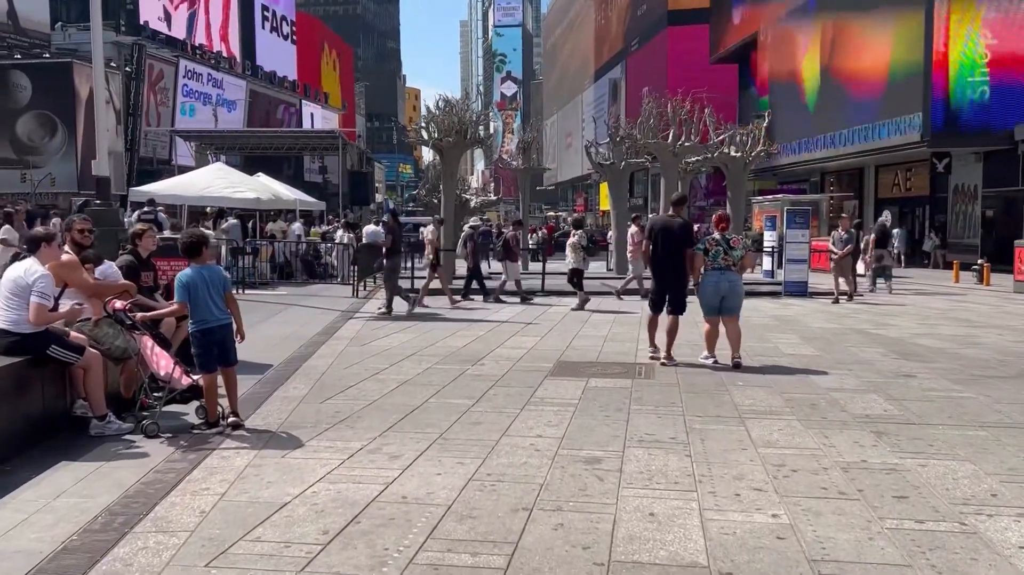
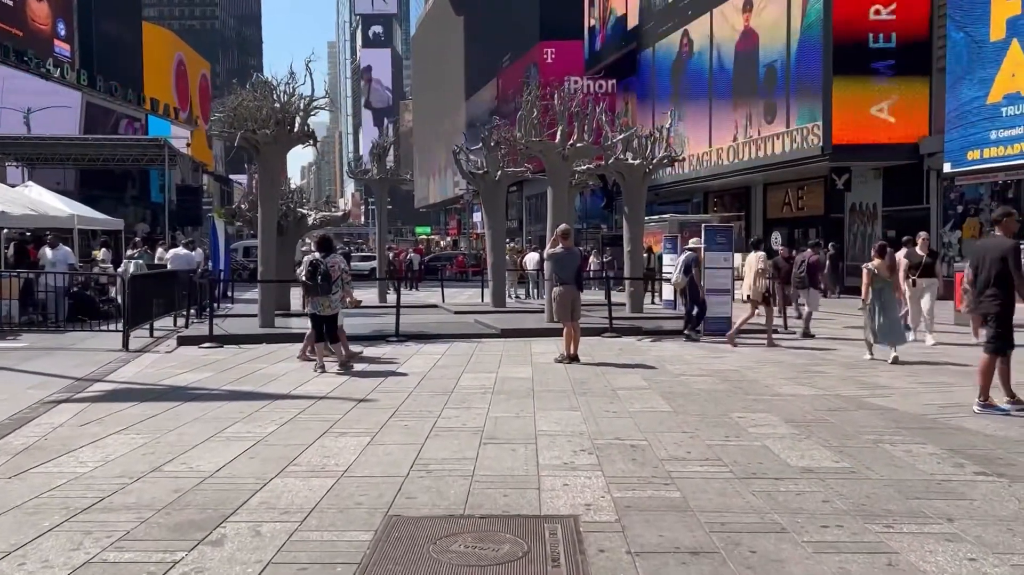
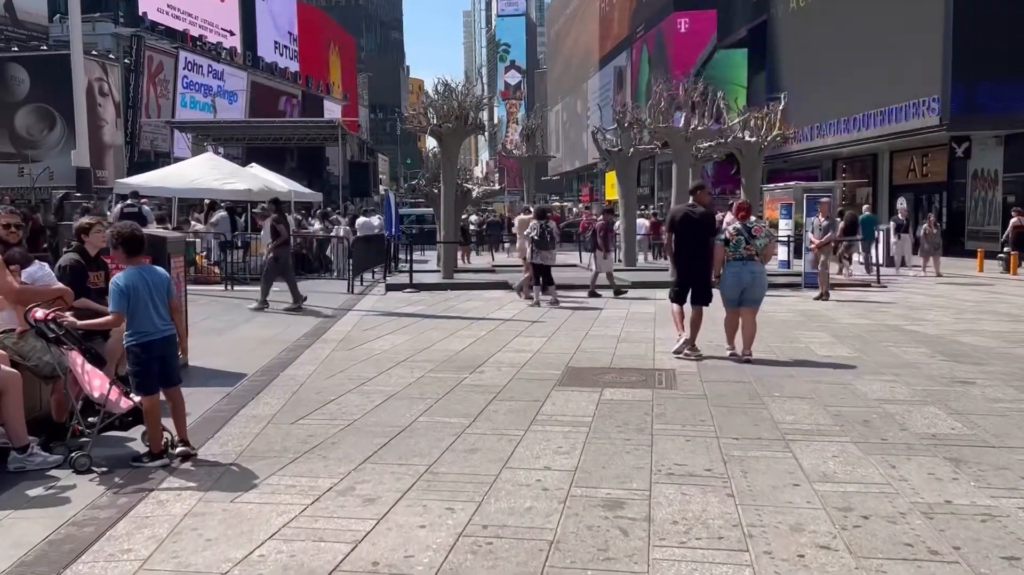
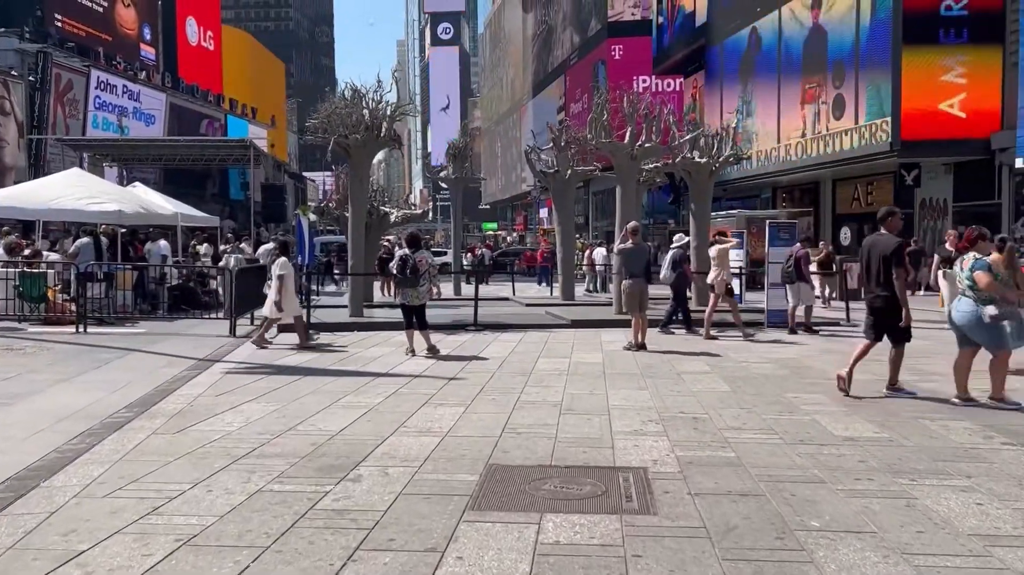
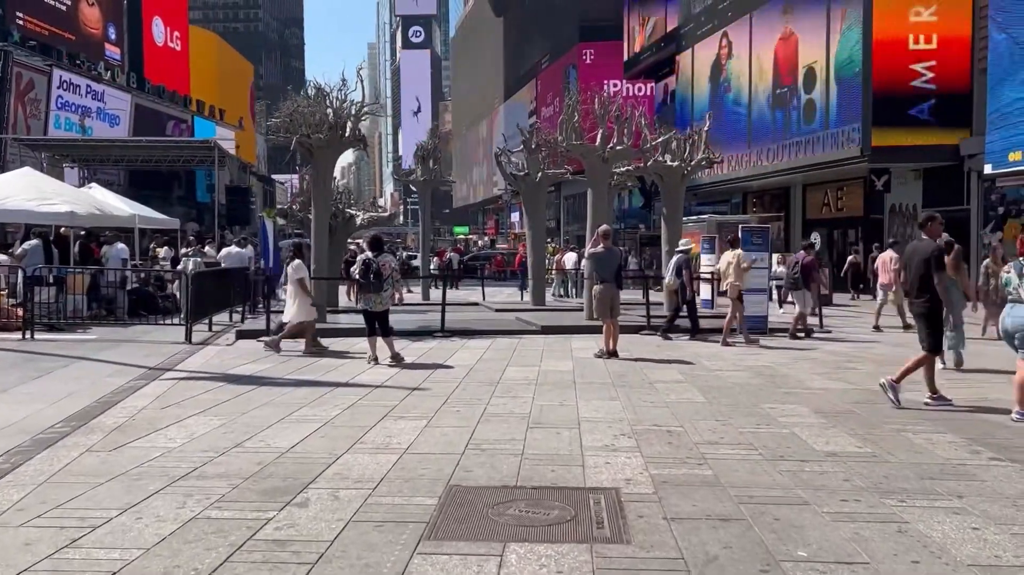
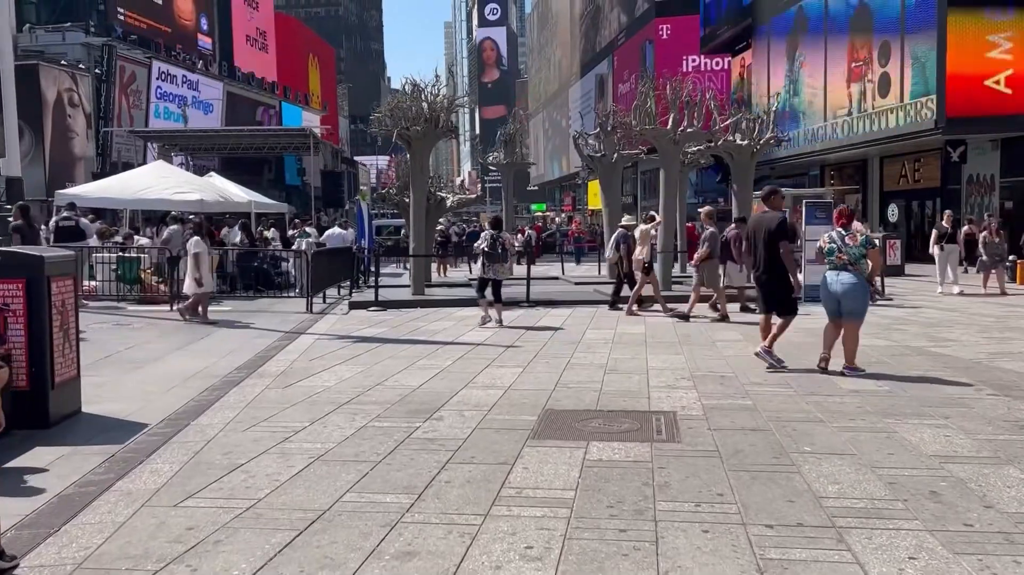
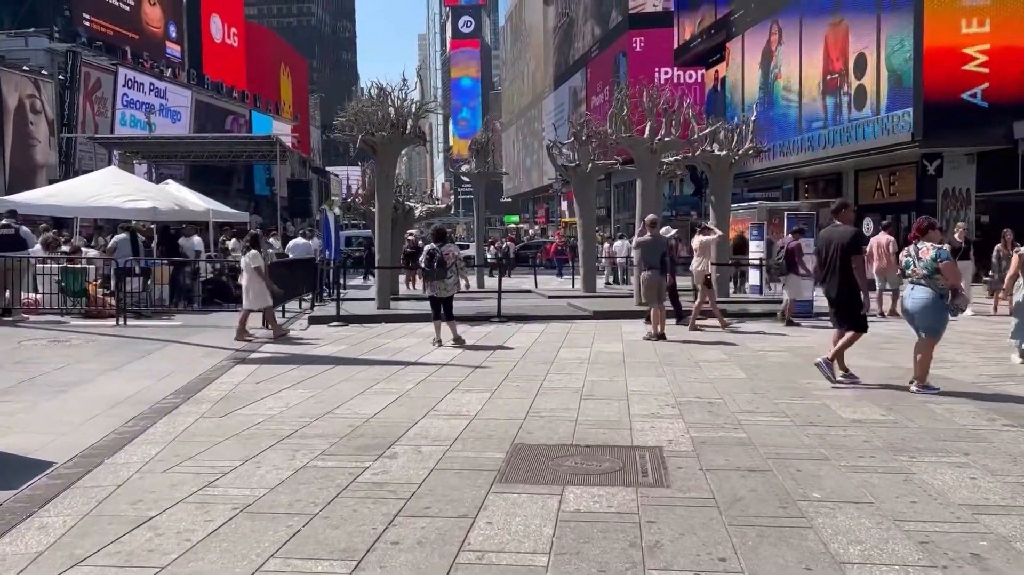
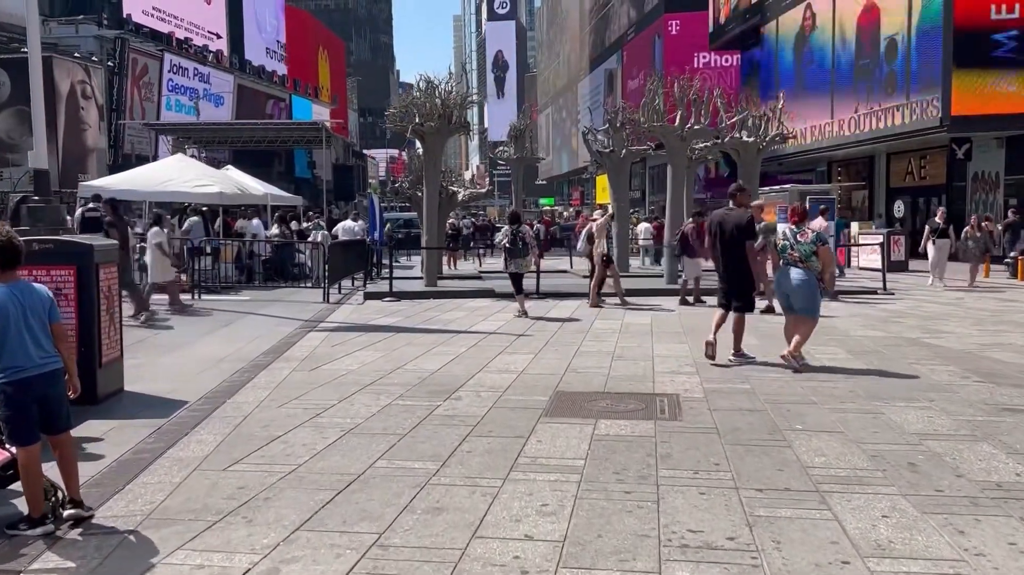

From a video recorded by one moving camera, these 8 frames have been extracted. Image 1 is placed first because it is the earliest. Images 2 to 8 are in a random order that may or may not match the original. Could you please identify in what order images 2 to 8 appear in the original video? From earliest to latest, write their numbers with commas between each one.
3, 8, 6, 7, 4, 5, 2
